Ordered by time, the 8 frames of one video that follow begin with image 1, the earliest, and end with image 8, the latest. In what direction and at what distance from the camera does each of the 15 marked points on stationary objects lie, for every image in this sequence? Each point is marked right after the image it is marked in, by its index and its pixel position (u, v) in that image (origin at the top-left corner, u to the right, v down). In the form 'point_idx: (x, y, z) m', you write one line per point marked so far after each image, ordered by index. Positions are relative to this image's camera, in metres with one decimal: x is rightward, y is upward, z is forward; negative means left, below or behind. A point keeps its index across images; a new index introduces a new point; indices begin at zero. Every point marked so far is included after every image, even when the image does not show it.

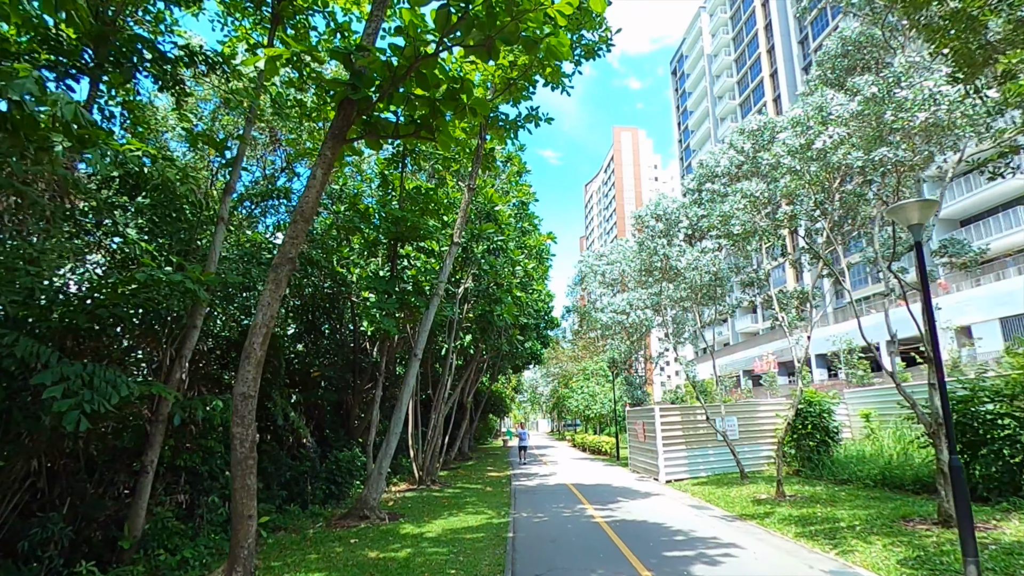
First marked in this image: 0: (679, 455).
0: (+4.3, -4.3, +14.2) m
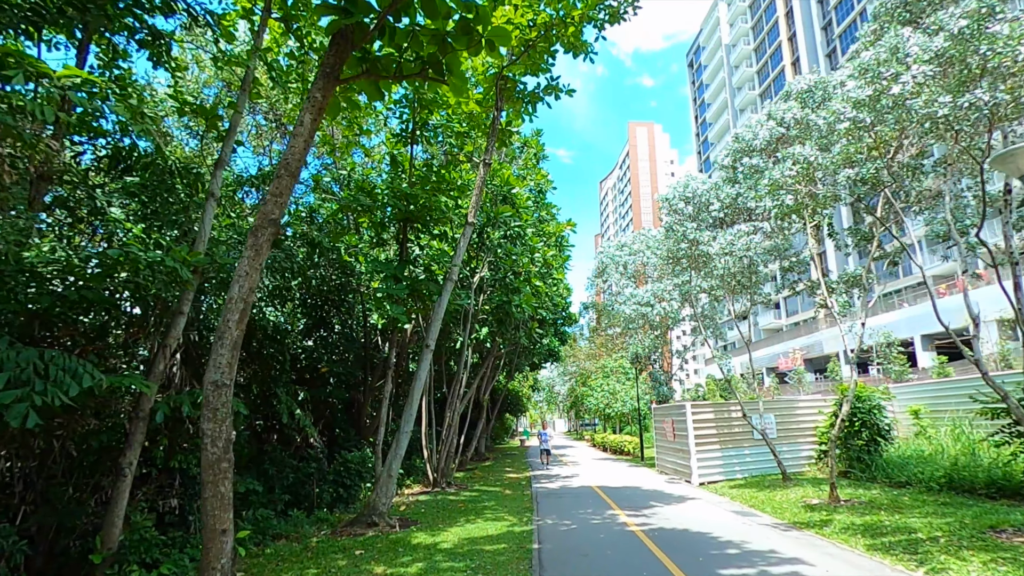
0: (+4.8, -4.0, +13.2) m
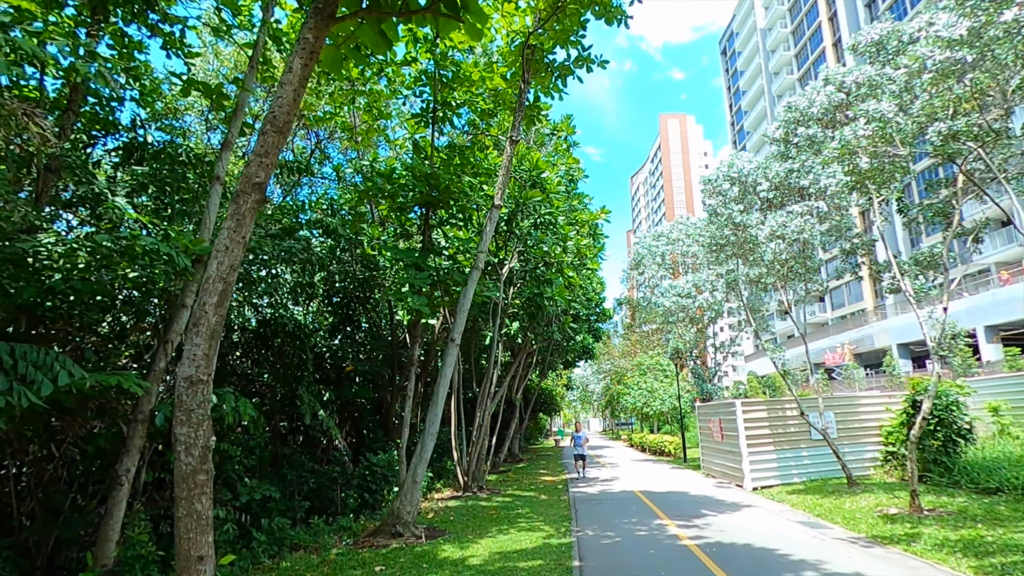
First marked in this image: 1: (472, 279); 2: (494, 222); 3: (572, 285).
0: (+5.6, -3.7, +12.1) m
1: (-0.7, +0.1, +8.8) m
2: (-0.3, +1.2, +9.0) m
3: (+1.5, +0.1, +13.9) m
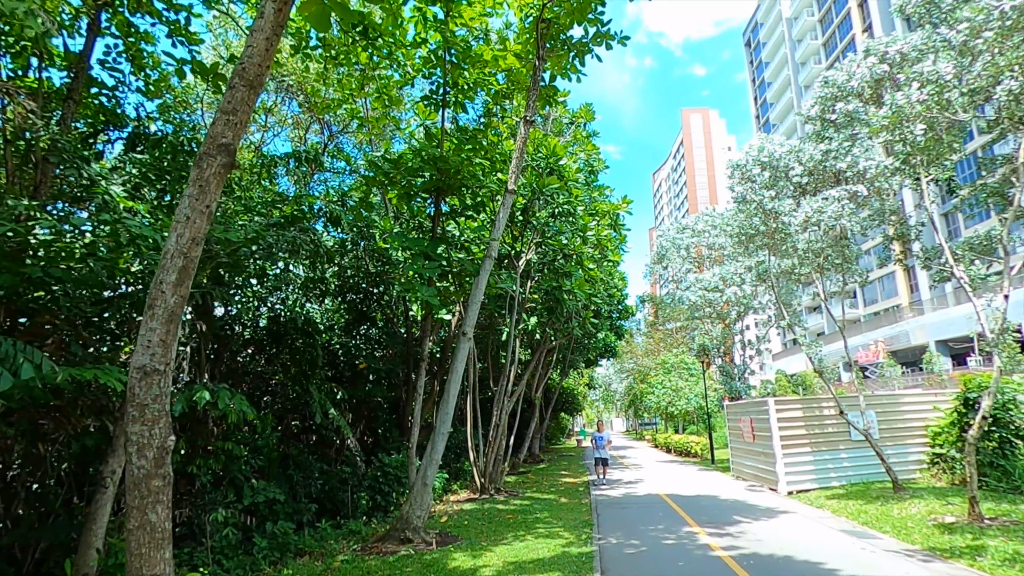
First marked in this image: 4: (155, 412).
0: (+6.0, -3.5, +11.3) m
1: (-0.4, +0.3, +8.2) m
2: (0.0, +1.3, +8.5) m
3: (+1.9, +0.2, +13.2) m
4: (-1.9, -0.7, +3.0) m
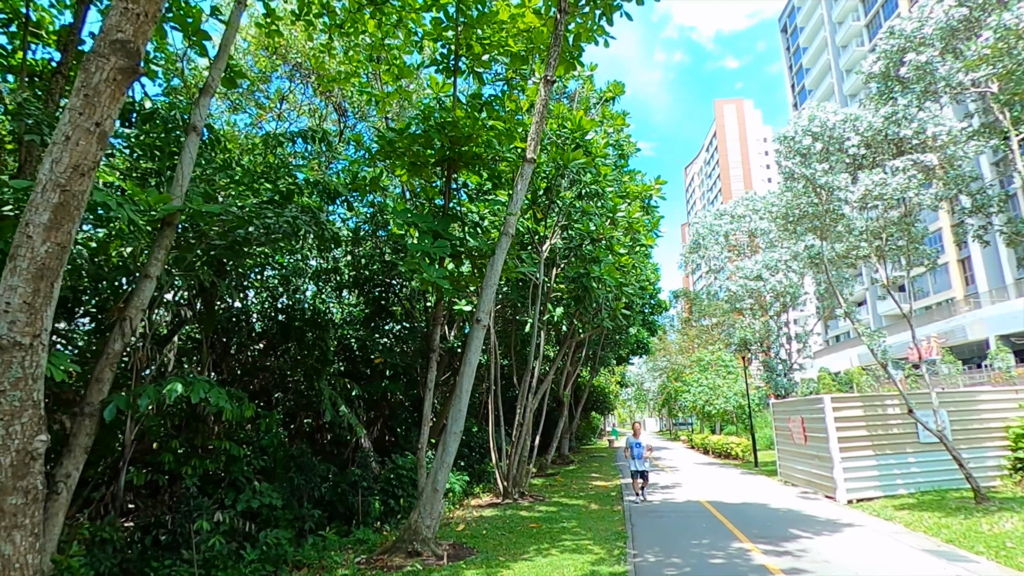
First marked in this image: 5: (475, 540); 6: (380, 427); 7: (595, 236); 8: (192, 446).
0: (+6.4, -3.2, +10.0) m
1: (-0.2, +0.5, +7.3) m
2: (+0.2, +1.6, +7.5) m
3: (+2.5, +0.5, +12.2) m
4: (-1.9, -0.5, +2.1) m
5: (-0.5, -3.5, +7.8) m
6: (-3.2, -3.4, +13.4) m
7: (+1.7, +1.1, +11.4) m
8: (-4.6, -2.3, +7.9) m
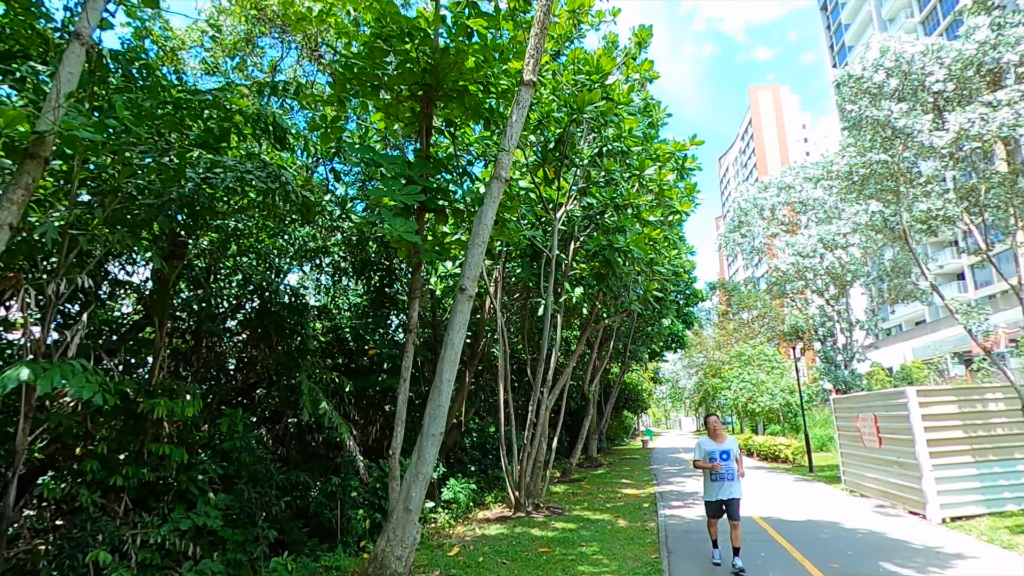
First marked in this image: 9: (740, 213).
0: (+6.6, -2.7, +8.0) m
1: (-0.2, +0.9, +5.7) m
2: (+0.2, +2.0, +5.9) m
3: (+2.7, +1.0, +10.4) m
4: (-2.2, -0.1, +0.6) m
5: (-0.5, -3.1, +6.2) m
6: (-2.8, -3.0, +12.0) m
7: (+1.9, +1.5, +9.7) m
8: (-4.5, -1.9, +6.5) m
9: (+7.9, +2.7, +19.2) m
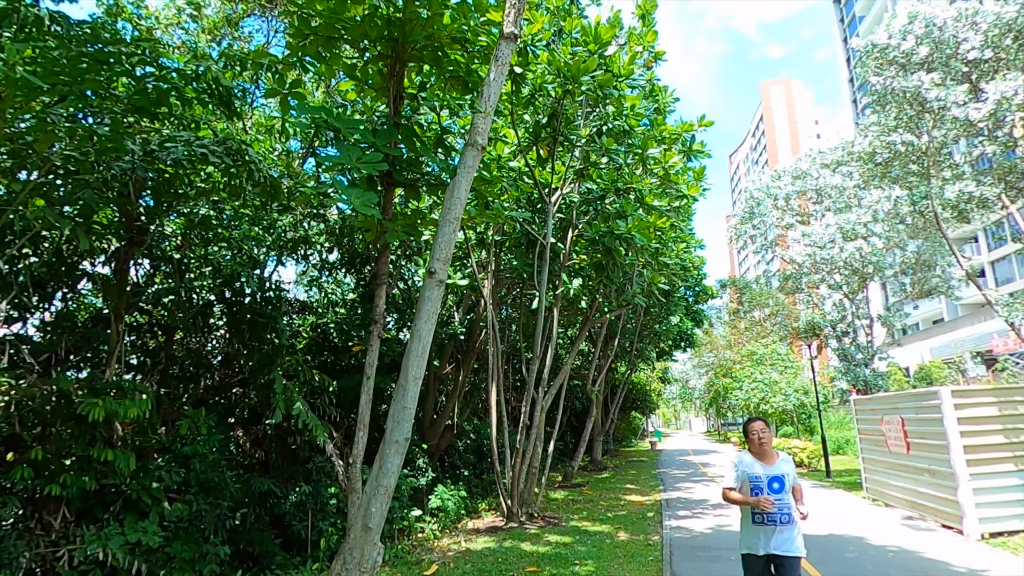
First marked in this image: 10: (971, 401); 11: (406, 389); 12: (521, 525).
0: (+6.4, -2.6, +7.2) m
1: (-0.4, +1.1, +5.0) m
2: (0.0, +2.1, +5.1) m
3: (+2.6, +1.1, +9.6) m
4: (-2.5, +0.1, -0.1) m
5: (-0.7, -3.0, +5.4) m
6: (-2.9, -2.9, +11.3) m
7: (+1.8, +1.7, +8.9) m
8: (-4.7, -1.8, +5.9) m
9: (+8.0, +2.8, +18.3) m
10: (+6.2, -1.5, +7.4) m
11: (-0.9, -0.9, +4.7) m
12: (+0.2, -3.8, +8.8) m
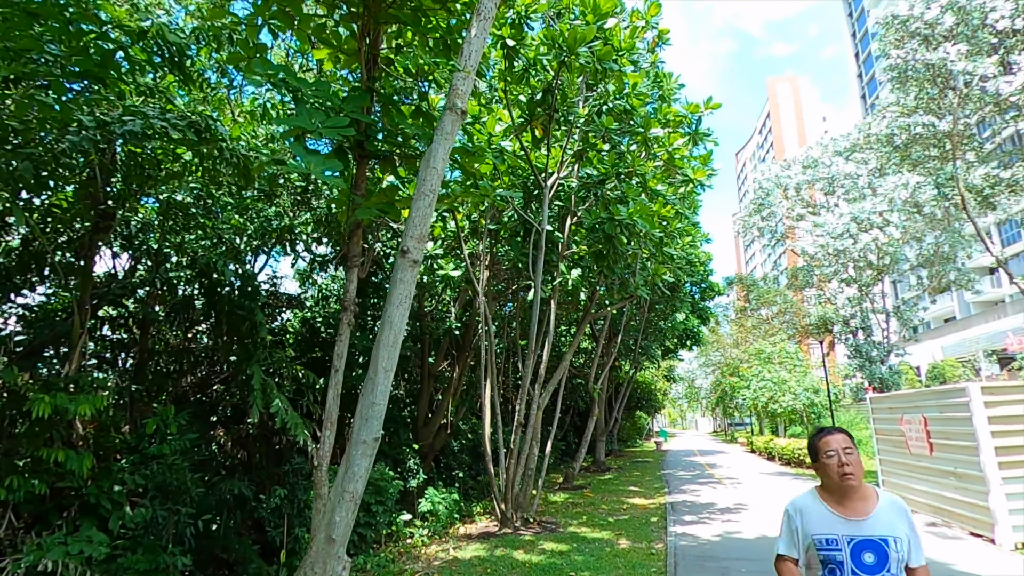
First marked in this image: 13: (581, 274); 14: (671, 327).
0: (+6.3, -2.4, +6.6) m
1: (-0.5, +1.2, +4.5) m
2: (-0.2, +2.3, +4.6) m
3: (+2.5, +1.3, +9.1) m
4: (-2.7, +0.2, -0.6) m
5: (-0.8, -2.8, +4.9) m
6: (-3.0, -2.7, +10.8) m
7: (+1.7, +1.8, +8.4) m
8: (-4.8, -1.6, +5.4) m
9: (+8.0, +3.0, +17.7) m
10: (+6.1, -1.4, +6.8) m
11: (-1.0, -0.7, +4.2) m
12: (+0.1, -3.6, +8.3) m
13: (+1.2, +0.3, +9.9) m
14: (+4.8, -1.2, +16.5) m
